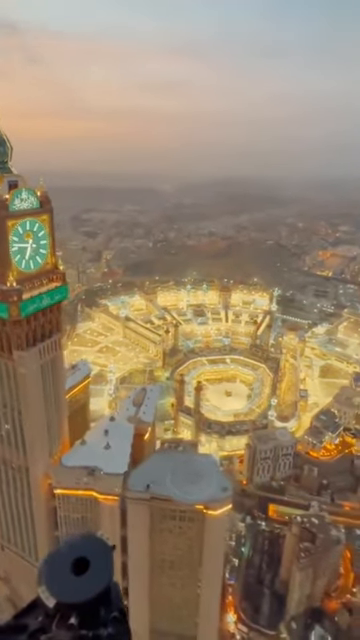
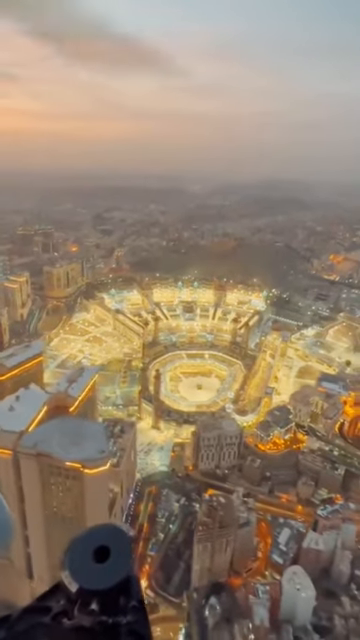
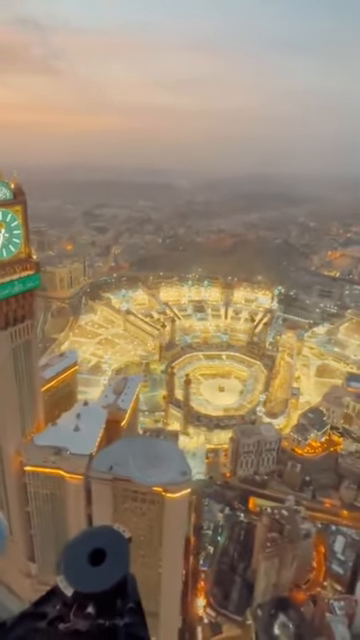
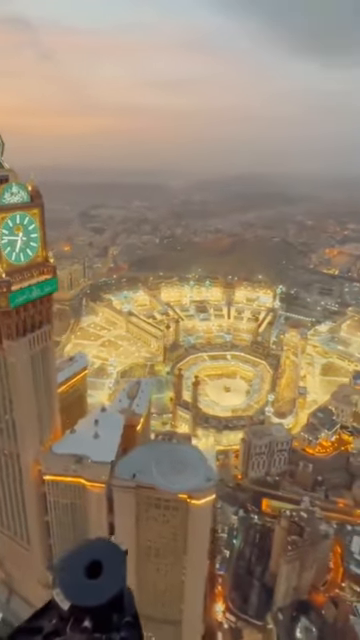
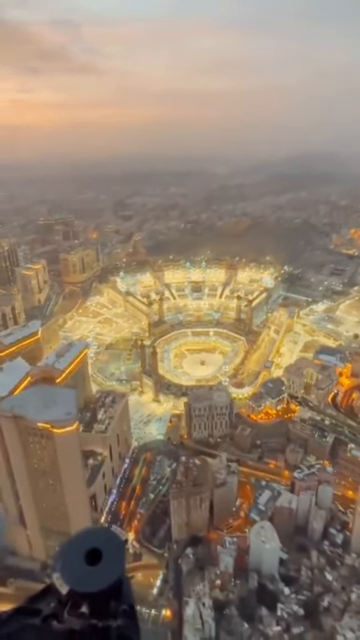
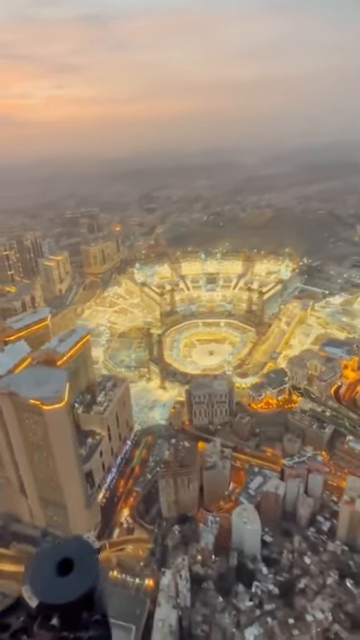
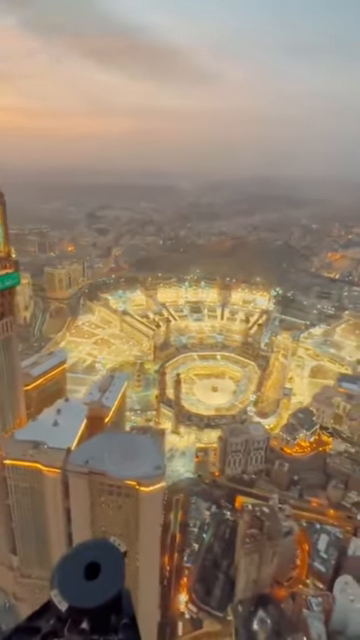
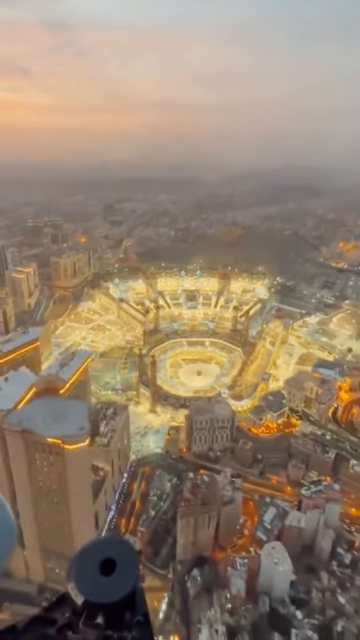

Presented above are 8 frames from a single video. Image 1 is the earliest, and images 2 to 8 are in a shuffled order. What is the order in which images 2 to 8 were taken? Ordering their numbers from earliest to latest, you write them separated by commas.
4, 3, 7, 2, 8, 5, 6
